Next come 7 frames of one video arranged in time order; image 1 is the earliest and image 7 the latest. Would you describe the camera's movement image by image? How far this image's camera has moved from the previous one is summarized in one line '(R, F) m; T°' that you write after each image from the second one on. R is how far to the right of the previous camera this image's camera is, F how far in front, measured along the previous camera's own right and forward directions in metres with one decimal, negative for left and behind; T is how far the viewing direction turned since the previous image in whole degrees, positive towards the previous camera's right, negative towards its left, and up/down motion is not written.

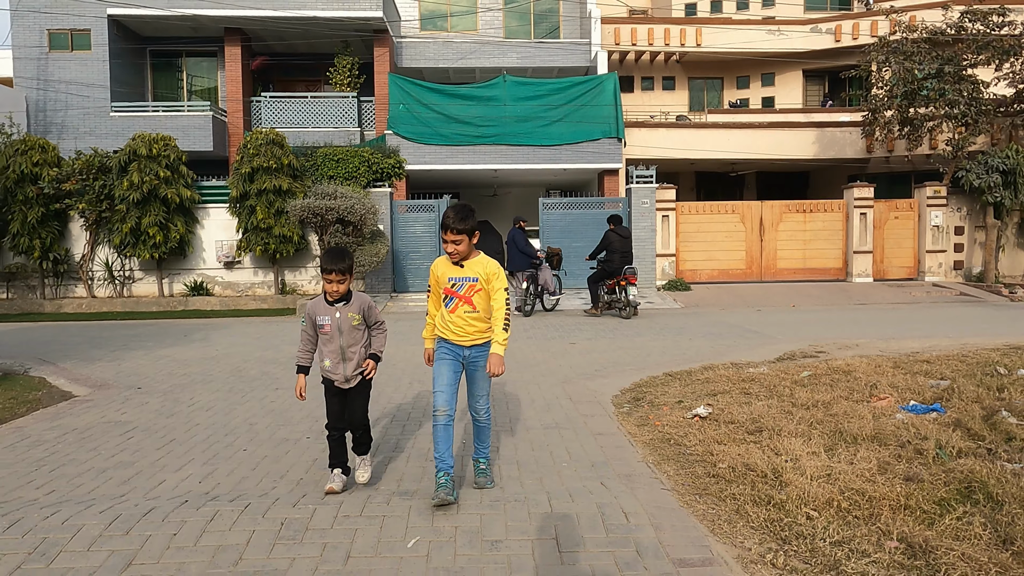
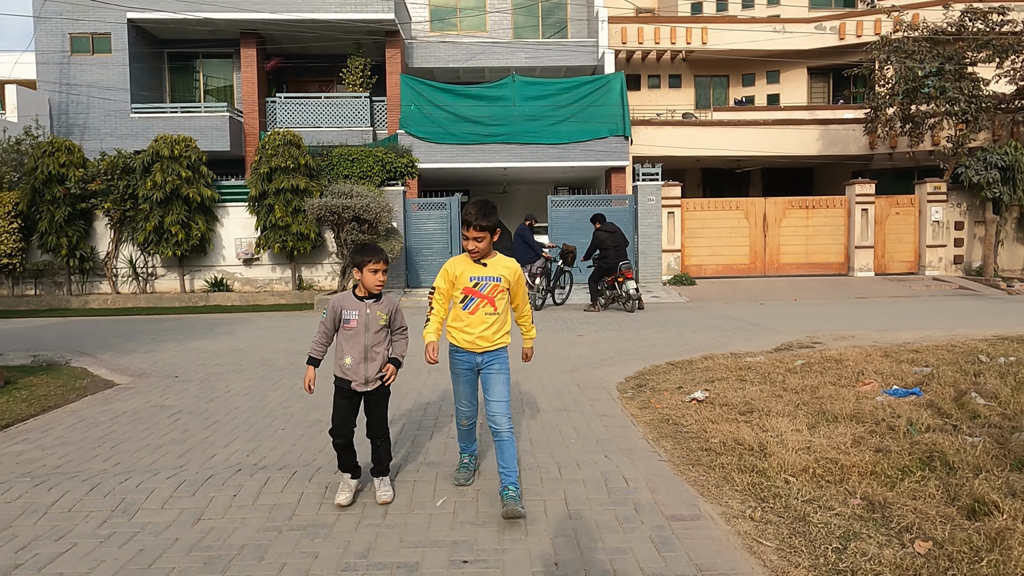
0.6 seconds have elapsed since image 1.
(0.0, -0.5) m; -1°
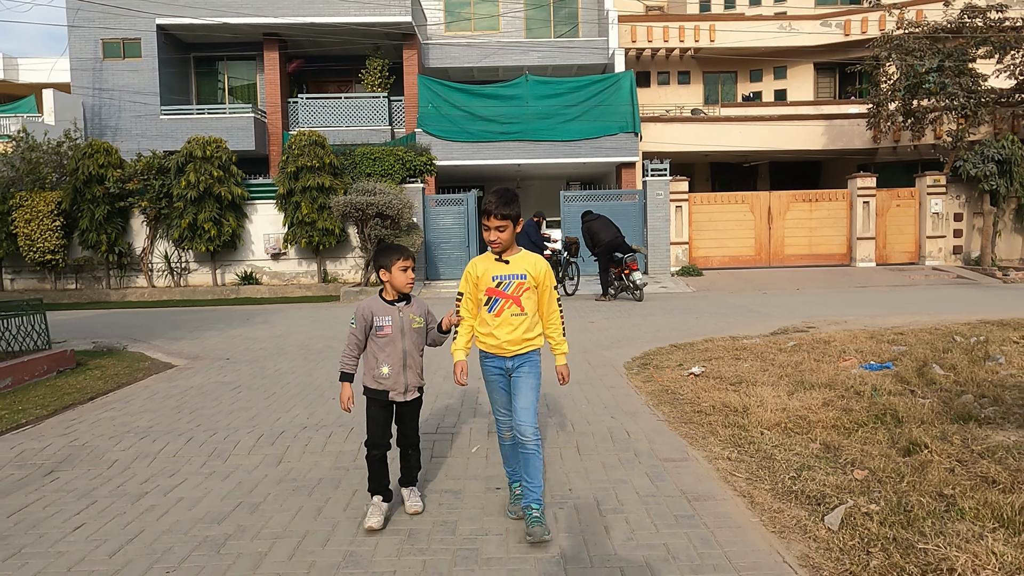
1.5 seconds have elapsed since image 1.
(-0.1, -0.9) m; -1°
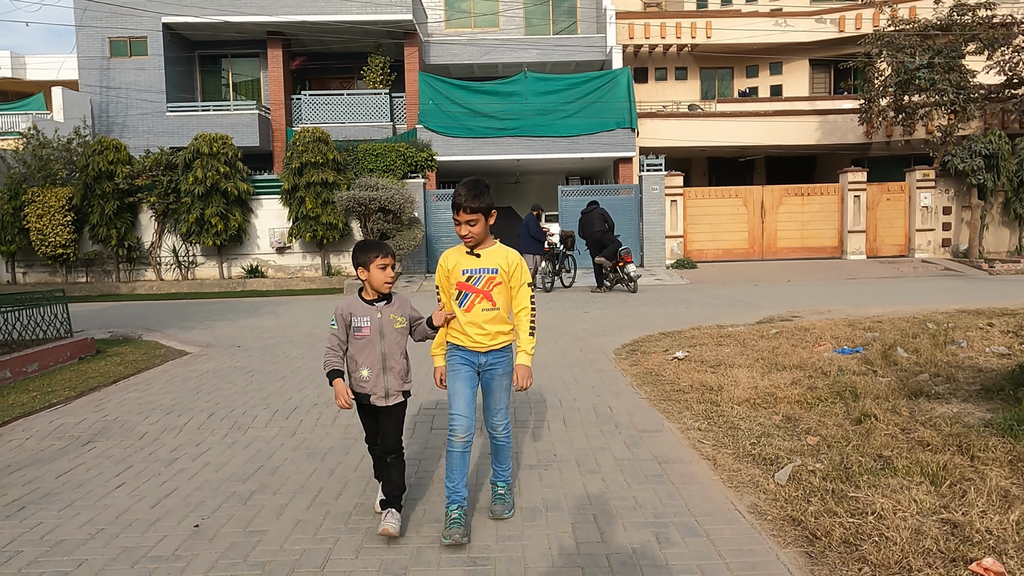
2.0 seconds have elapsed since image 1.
(+0.1, -0.5) m; 0°
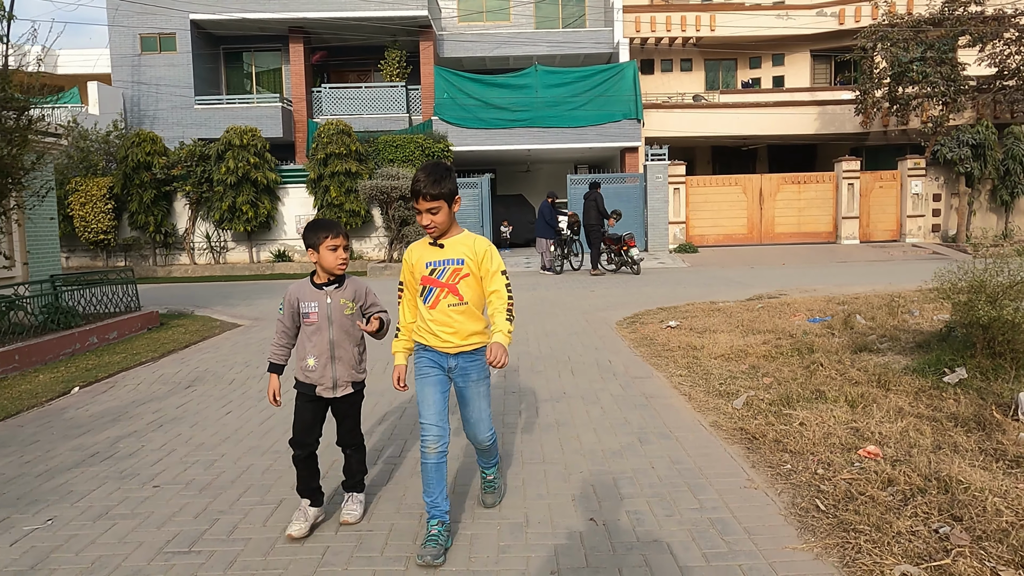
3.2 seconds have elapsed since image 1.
(-0.1, -1.2) m; -1°
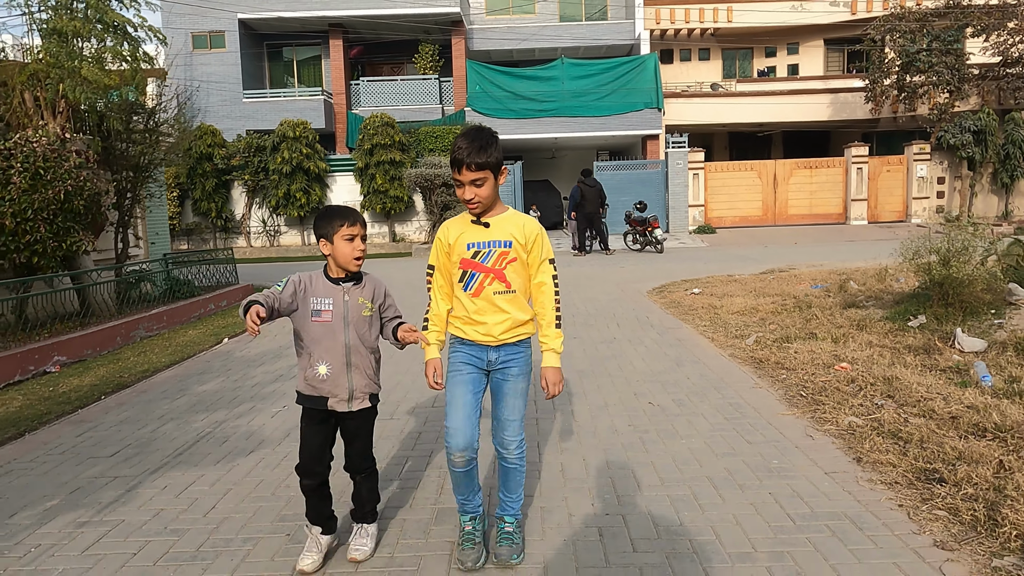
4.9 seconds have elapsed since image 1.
(-0.5, -1.7) m; -1°
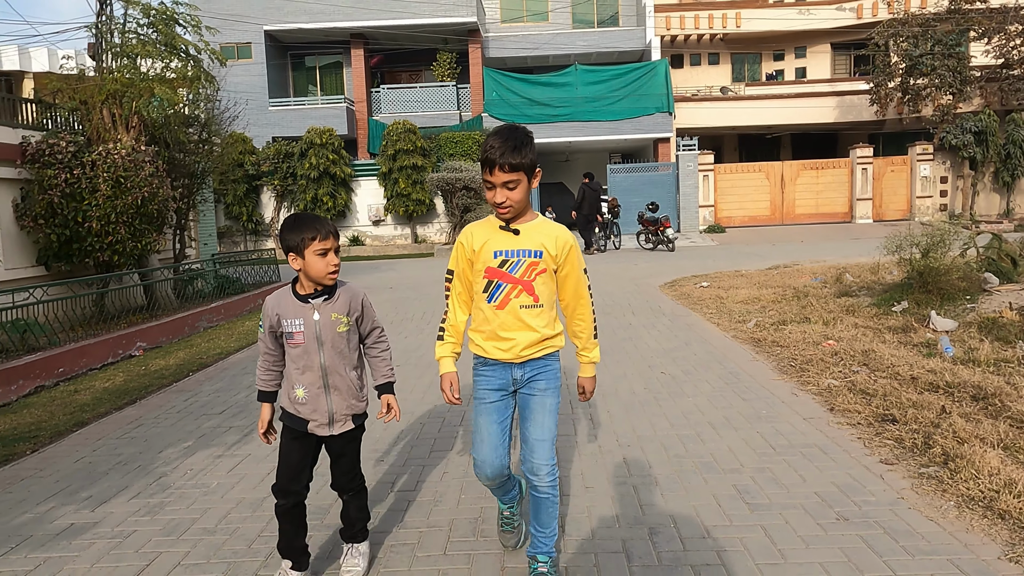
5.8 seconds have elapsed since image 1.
(-0.2, -0.9) m; -1°
